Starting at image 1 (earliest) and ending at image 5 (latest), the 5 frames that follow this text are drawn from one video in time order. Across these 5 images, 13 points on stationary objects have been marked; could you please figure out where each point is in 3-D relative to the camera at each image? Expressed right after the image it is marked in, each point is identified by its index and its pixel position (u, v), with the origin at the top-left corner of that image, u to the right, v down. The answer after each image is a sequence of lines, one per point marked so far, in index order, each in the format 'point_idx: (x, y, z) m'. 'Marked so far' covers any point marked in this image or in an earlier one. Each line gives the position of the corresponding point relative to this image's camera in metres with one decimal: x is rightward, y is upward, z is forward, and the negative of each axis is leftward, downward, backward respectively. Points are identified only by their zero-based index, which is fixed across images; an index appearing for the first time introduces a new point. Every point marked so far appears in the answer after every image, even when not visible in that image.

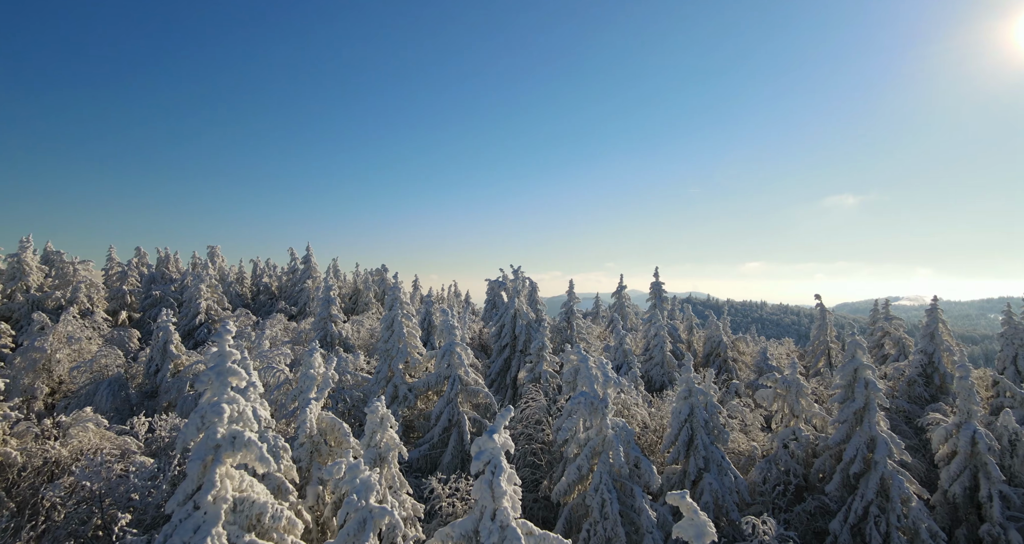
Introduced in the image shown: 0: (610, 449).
0: (+2.7, -4.9, +14.6) m
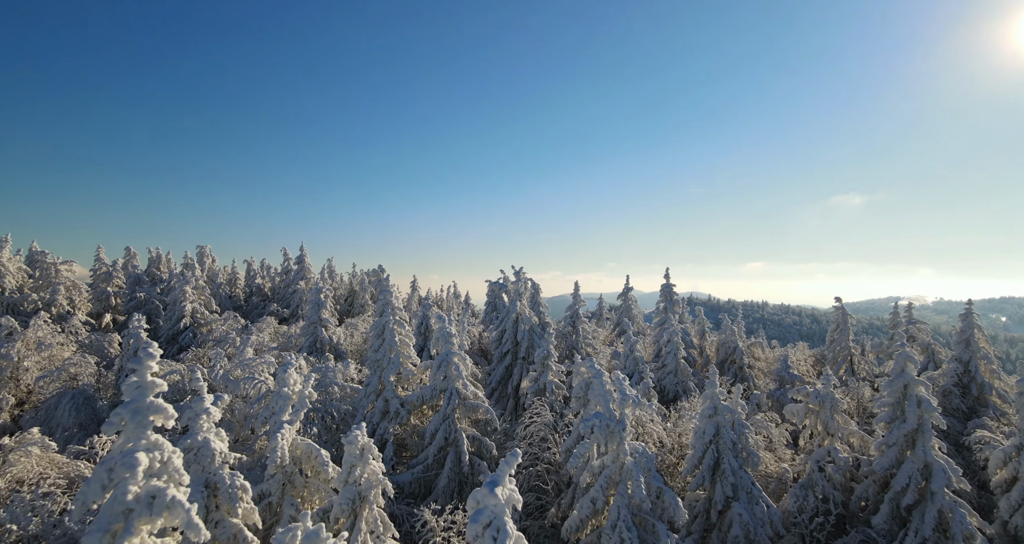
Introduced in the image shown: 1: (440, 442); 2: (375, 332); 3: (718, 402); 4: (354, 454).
0: (+2.8, -4.9, +12.7) m
1: (-2.4, -5.6, +17.5) m
2: (-4.9, -2.2, +19.1) m
3: (+5.9, -3.8, +15.4) m
4: (-3.0, -3.5, +10.2) m
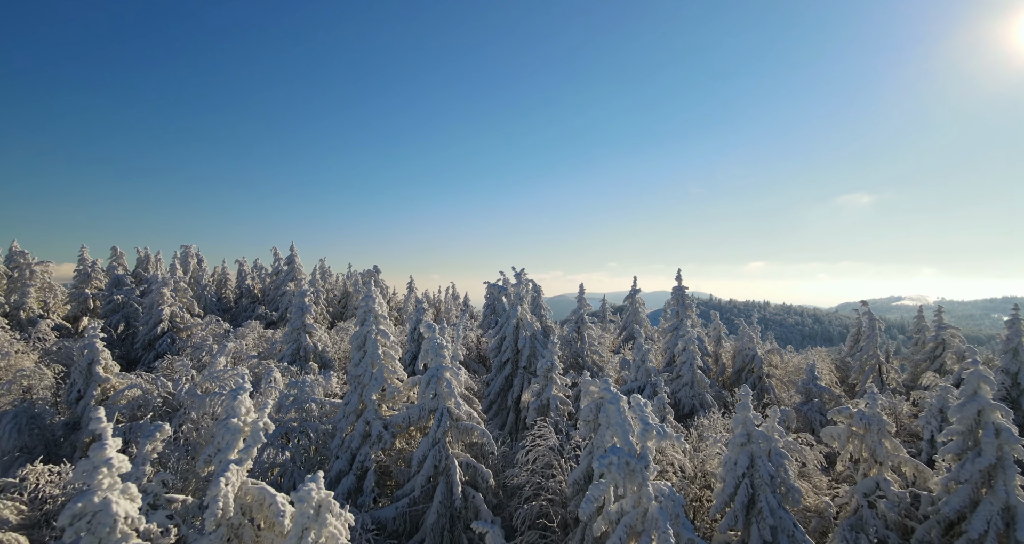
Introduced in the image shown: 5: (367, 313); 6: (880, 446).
0: (+2.8, -5.0, +10.4) m
1: (-2.4, -5.7, +15.2) m
2: (-4.9, -2.3, +16.9) m
3: (+5.9, -3.8, +13.1) m
4: (-3.0, -3.6, +7.9) m
5: (-4.6, -1.3, +17.0) m
6: (+10.3, -4.9, +15.0) m
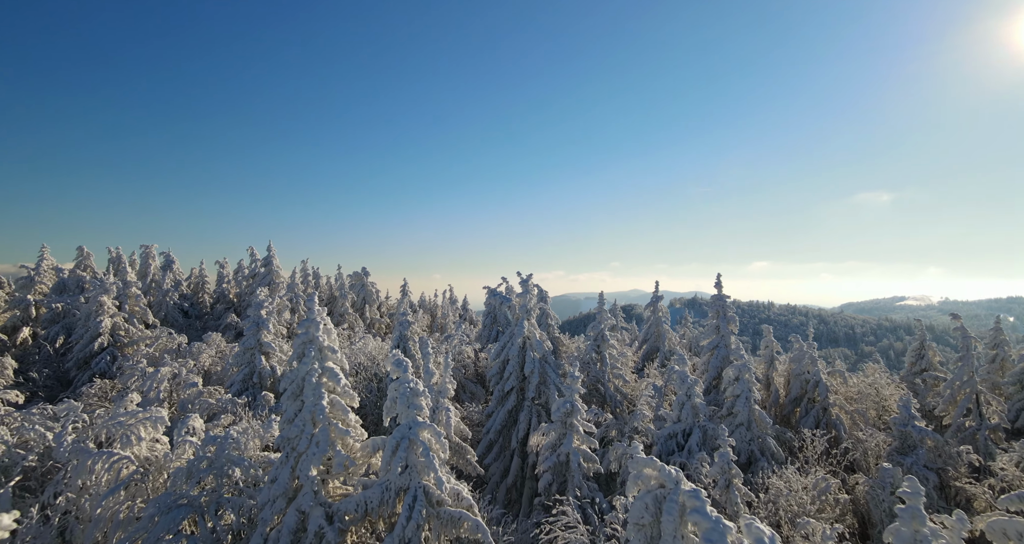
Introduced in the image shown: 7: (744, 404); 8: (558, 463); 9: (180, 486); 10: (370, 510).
0: (+2.9, -5.3, +5.1) m
1: (-2.2, -5.9, +9.9) m
2: (-4.8, -2.5, +11.6) m
3: (+6.1, -4.1, +7.7) m
4: (-2.9, -3.8, +2.6) m
5: (-4.4, -1.6, +11.7) m
6: (+10.5, -5.1, +9.6) m
7: (+8.0, -4.5, +18.5) m
8: (+1.3, -5.4, +15.2) m
9: (-7.9, -5.1, +12.8) m
10: (-2.8, -4.7, +10.6) m
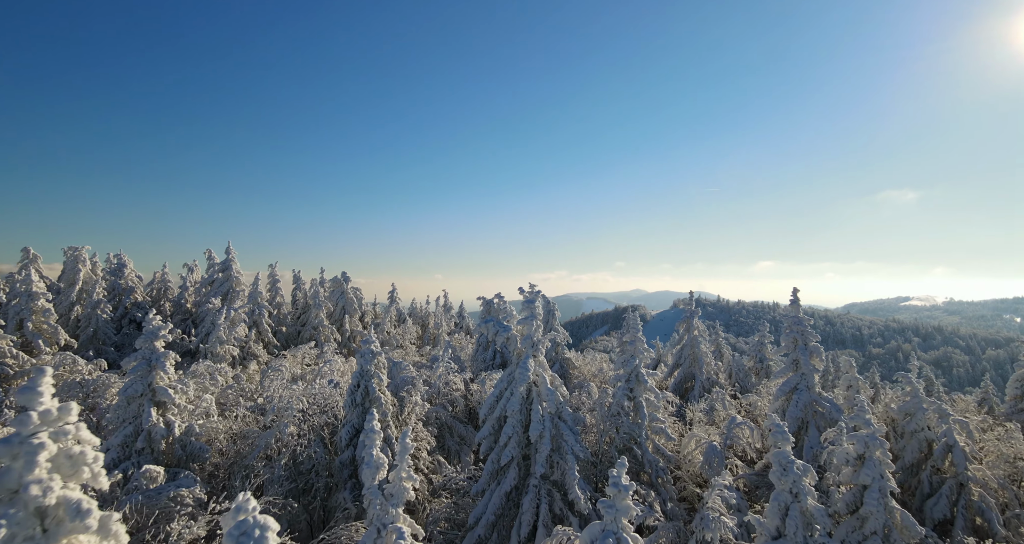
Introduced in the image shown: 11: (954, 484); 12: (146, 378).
0: (+2.9, -5.7, -1.6) m
1: (-2.3, -6.4, +3.2) m
2: (-4.8, -3.0, +4.9) m
3: (+6.0, -4.6, +1.0) m
4: (-3.0, -4.3, -4.1) m
5: (-4.5, -2.0, +5.0) m
6: (+10.4, -5.6, +2.9) m
7: (+8.0, -5.0, +11.7) m
8: (+1.3, -5.9, +8.5) m
9: (-8.0, -5.6, +6.1) m
10: (-2.9, -5.1, +3.9) m
11: (+12.6, -6.0, +15.1) m
12: (-10.8, -3.1, +15.8) m
